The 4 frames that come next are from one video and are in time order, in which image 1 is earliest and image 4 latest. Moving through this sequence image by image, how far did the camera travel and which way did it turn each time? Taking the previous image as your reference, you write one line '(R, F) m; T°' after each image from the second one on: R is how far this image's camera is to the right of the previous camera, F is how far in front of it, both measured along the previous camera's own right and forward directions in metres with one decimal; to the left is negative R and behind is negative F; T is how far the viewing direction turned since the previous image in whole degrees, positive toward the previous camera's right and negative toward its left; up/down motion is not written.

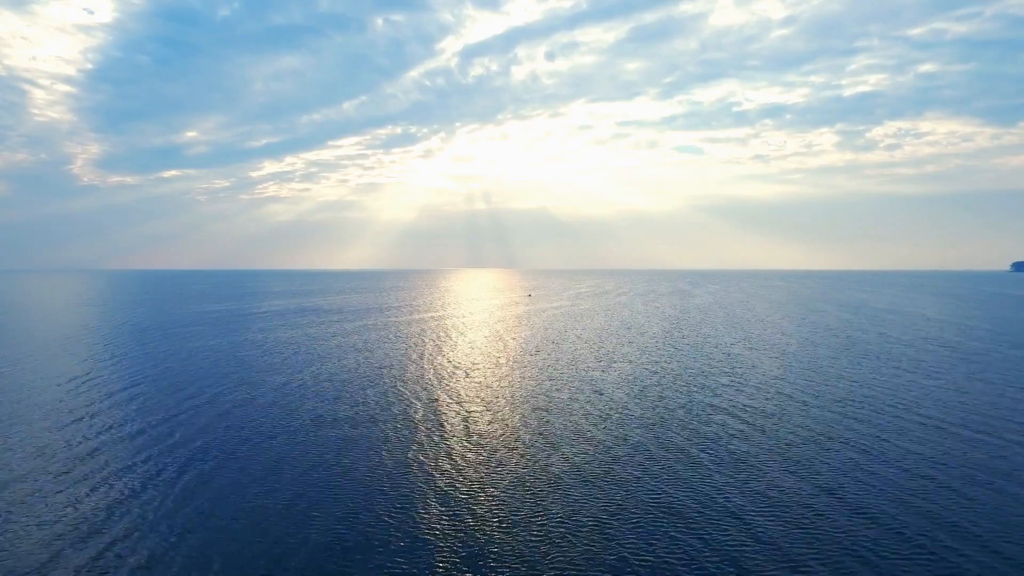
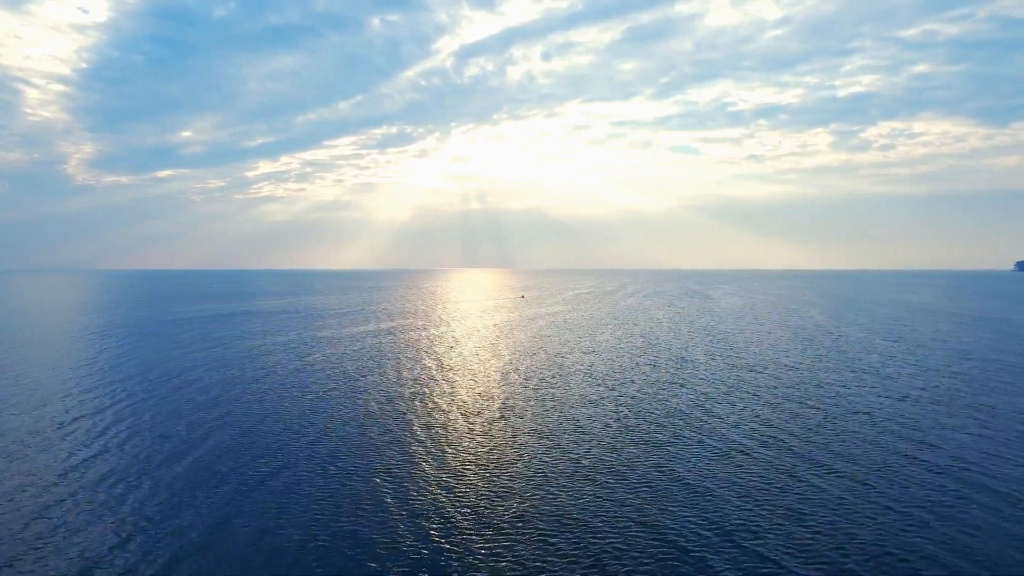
(-0.7, -1.4) m; 0°
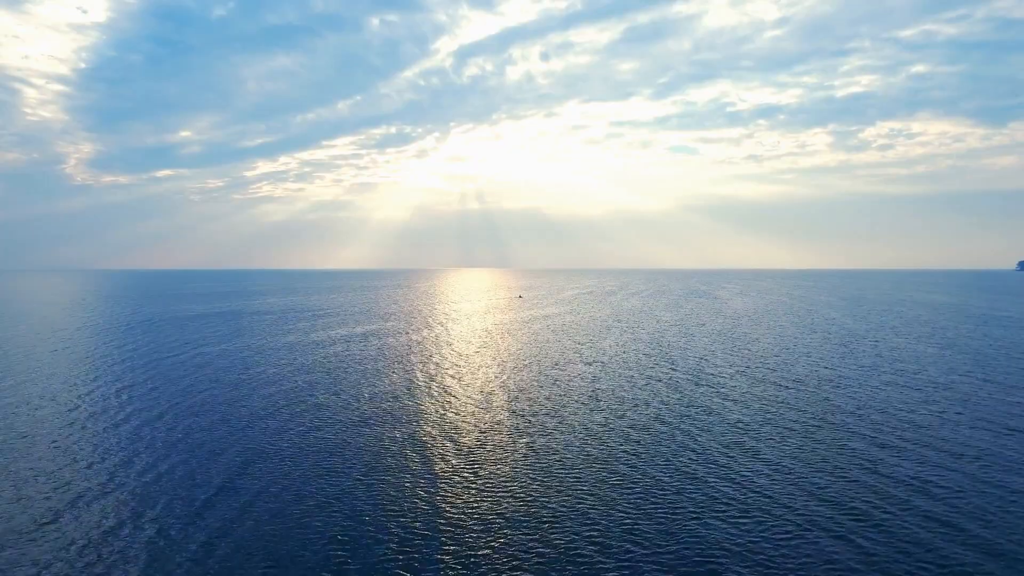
(+0.7, -1.2) m; 0°
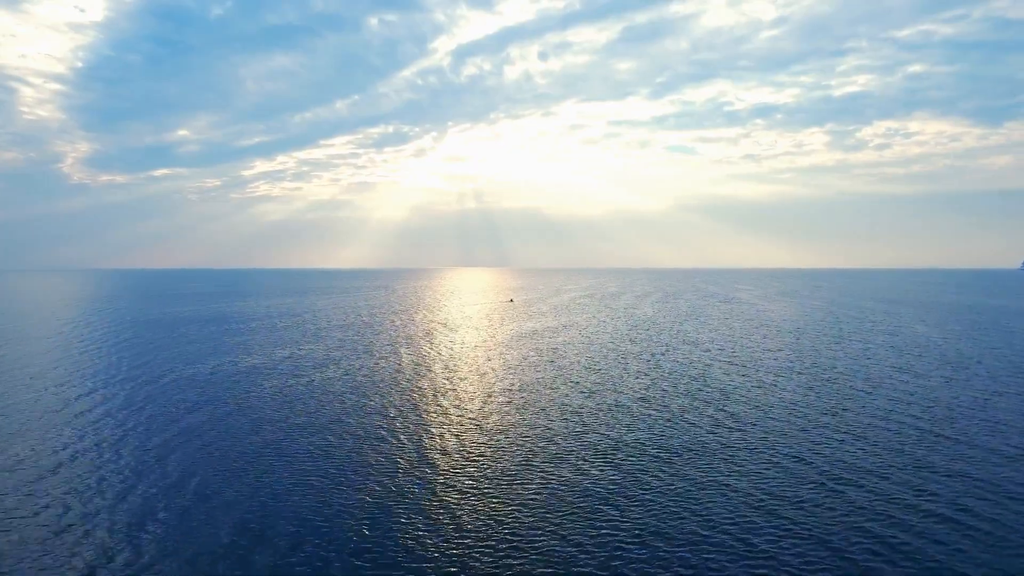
(-1.0, -0.6) m; 0°
